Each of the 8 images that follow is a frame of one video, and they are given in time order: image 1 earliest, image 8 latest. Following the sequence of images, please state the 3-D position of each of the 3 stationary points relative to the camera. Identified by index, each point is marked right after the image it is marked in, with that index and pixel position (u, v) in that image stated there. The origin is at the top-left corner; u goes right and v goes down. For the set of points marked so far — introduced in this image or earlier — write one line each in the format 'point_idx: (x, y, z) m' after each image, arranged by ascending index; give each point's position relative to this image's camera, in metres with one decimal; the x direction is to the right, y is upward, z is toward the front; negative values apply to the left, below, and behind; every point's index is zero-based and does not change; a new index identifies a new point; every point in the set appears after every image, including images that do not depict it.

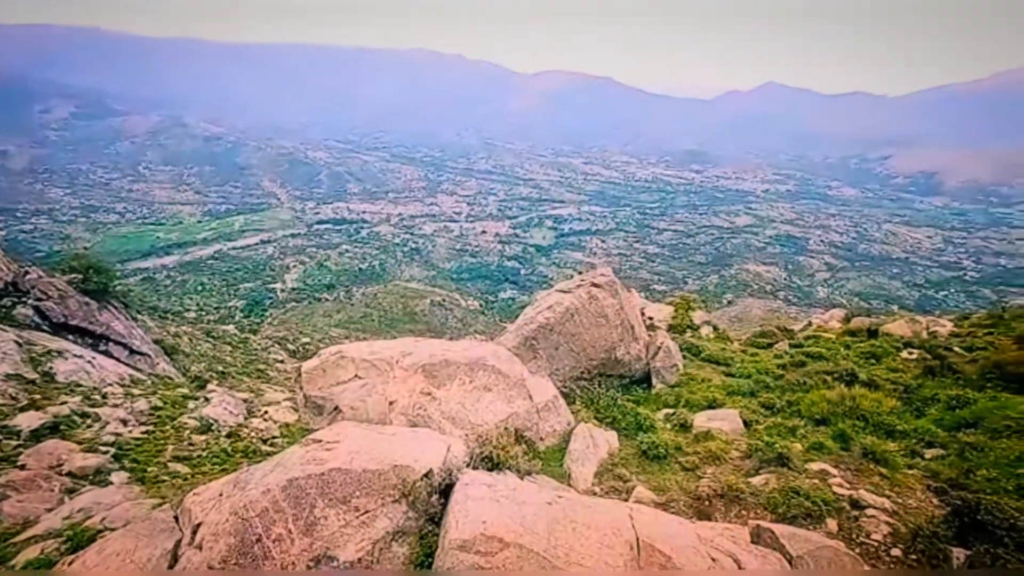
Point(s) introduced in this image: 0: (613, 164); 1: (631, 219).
0: (+1.9, +2.0, +7.6) m
1: (+2.2, +1.1, +7.4) m
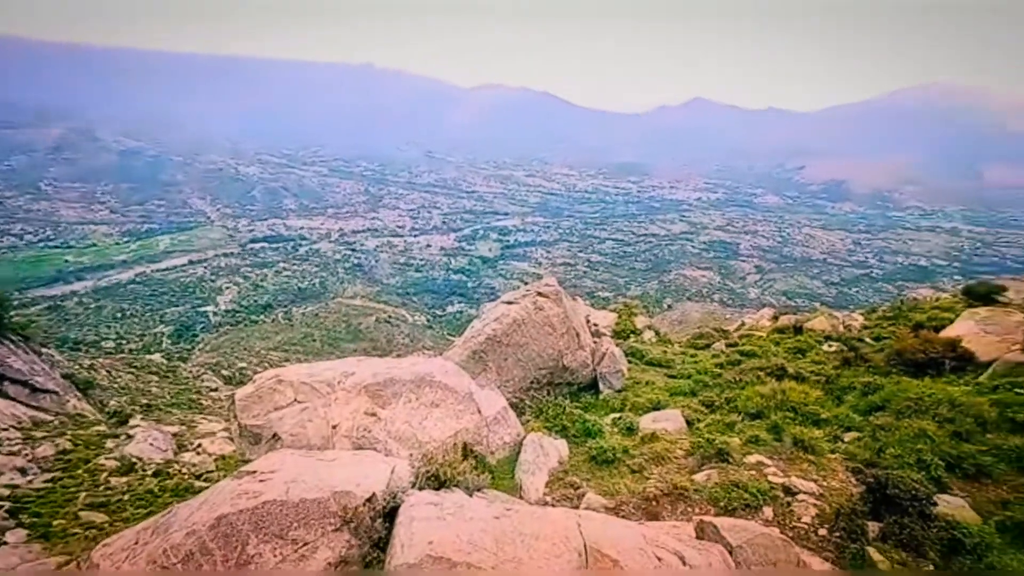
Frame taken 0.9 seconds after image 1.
0: (+0.8, +1.8, +7.8) m
1: (+1.1, +1.0, +7.7) m
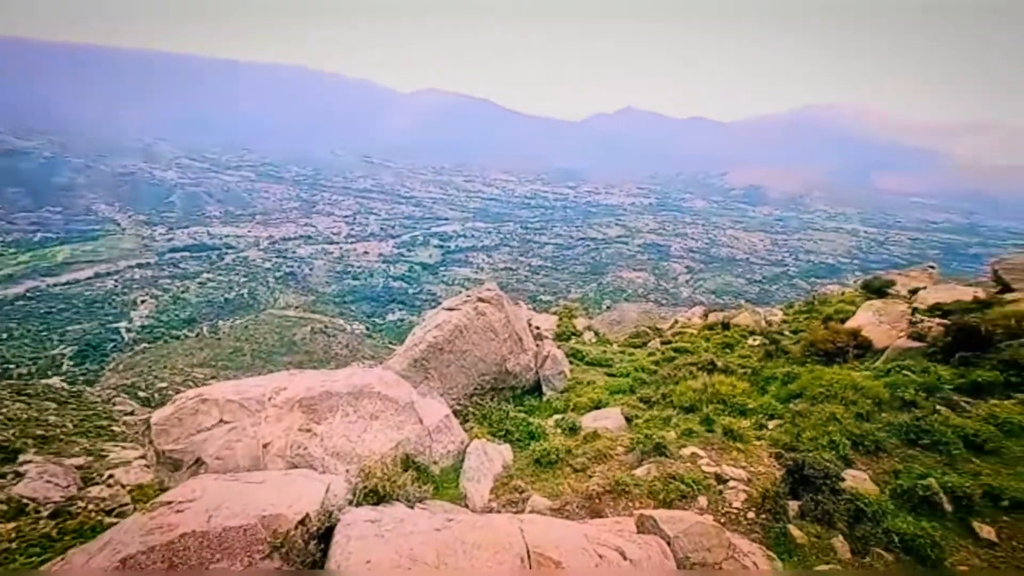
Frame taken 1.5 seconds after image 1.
0: (-0.3, +1.7, +7.9) m
1: (+0.1, +0.9, +7.7) m
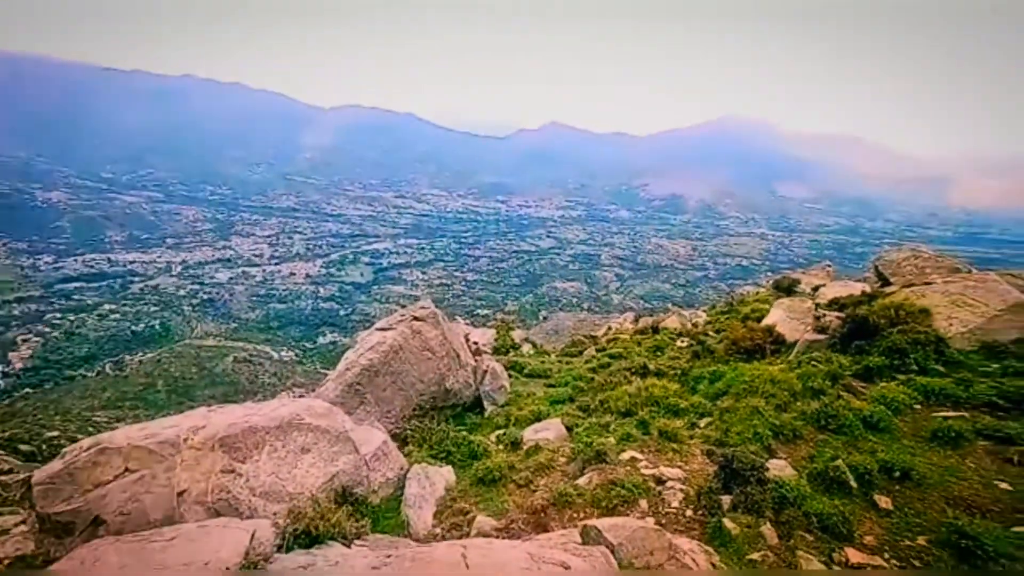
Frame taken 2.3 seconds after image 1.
0: (-1.5, +1.4, +7.6) m
1: (-1.1, +0.5, +7.5) m
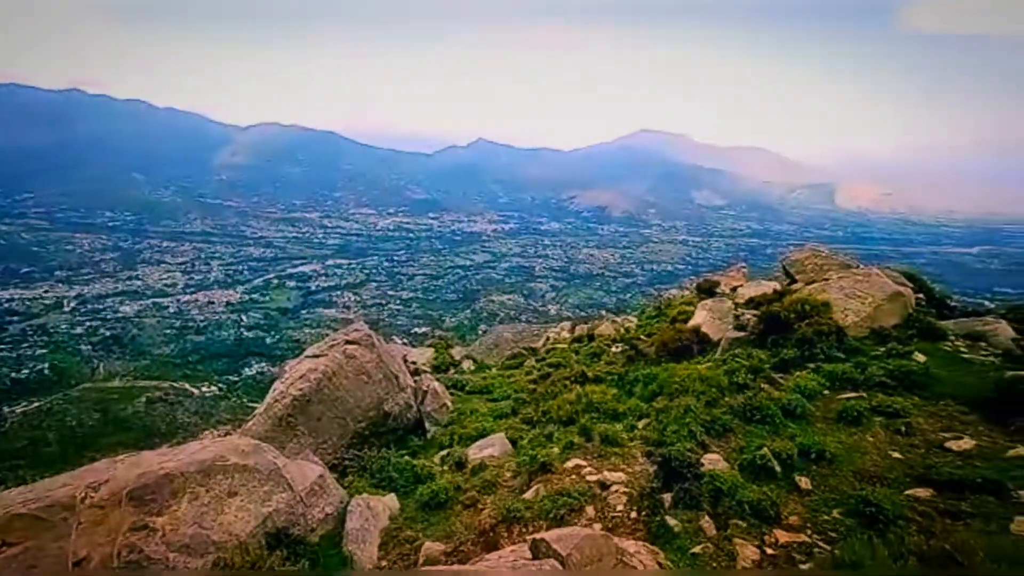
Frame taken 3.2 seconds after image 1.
0: (-2.6, +1.0, +7.4) m
1: (-2.1, +0.2, +7.3) m
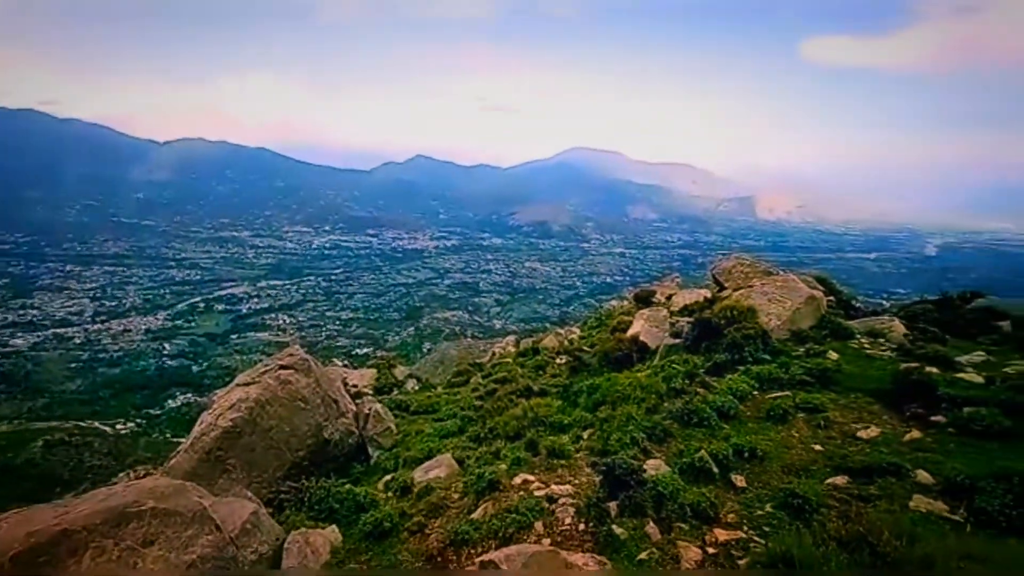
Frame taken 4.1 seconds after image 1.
0: (-3.6, +0.6, +7.0) m
1: (-3.1, -0.2, +6.9) m
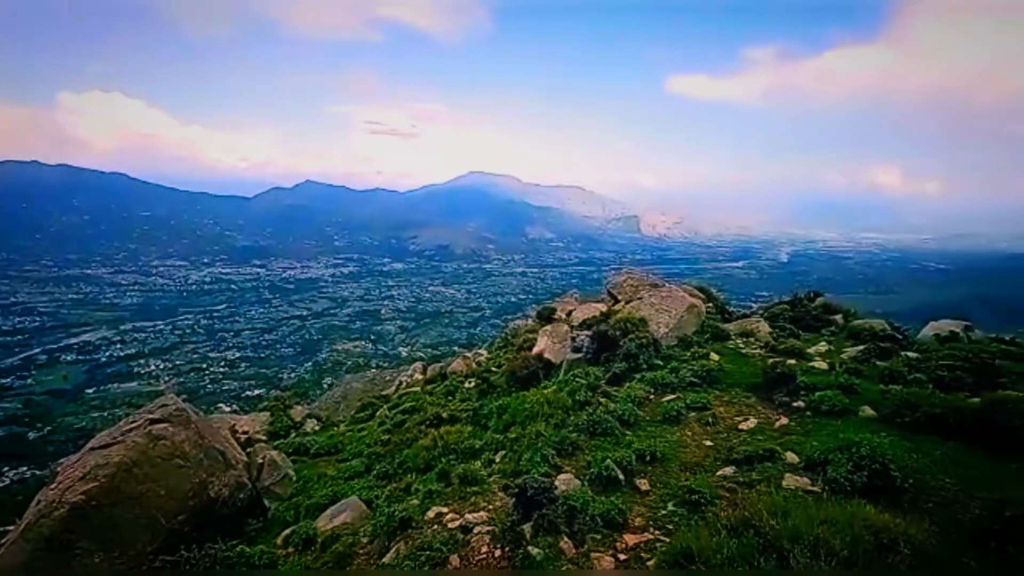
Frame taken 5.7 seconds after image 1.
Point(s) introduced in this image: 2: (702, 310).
0: (-5.1, -0.1, +6.0) m
1: (-4.6, -0.8, +6.1) m
2: (+4.4, -0.6, +11.3) m
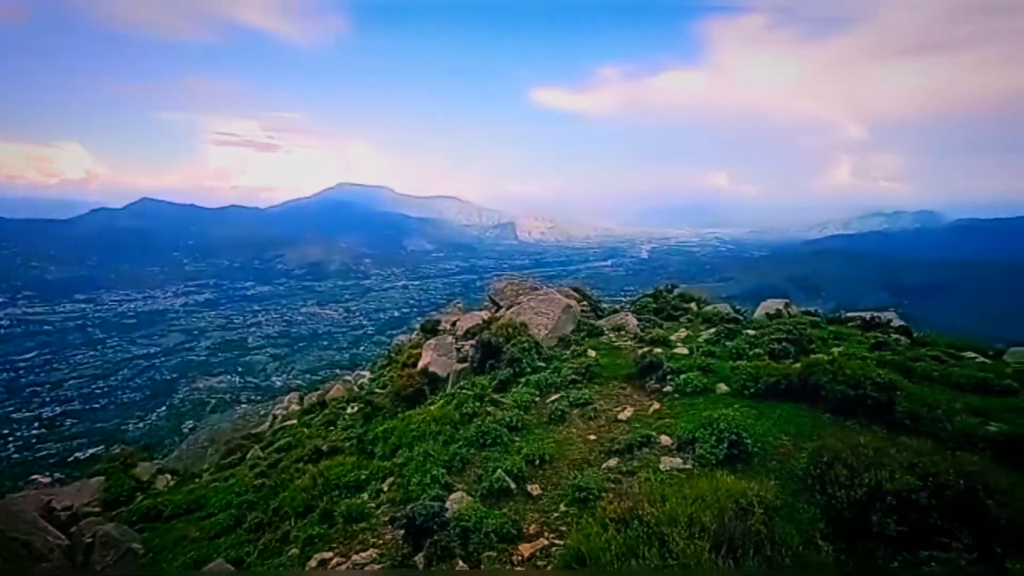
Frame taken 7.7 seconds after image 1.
0: (-6.7, -0.8, +3.4) m
1: (-6.1, -1.5, +3.5) m
2: (+1.3, -0.7, +10.7) m
